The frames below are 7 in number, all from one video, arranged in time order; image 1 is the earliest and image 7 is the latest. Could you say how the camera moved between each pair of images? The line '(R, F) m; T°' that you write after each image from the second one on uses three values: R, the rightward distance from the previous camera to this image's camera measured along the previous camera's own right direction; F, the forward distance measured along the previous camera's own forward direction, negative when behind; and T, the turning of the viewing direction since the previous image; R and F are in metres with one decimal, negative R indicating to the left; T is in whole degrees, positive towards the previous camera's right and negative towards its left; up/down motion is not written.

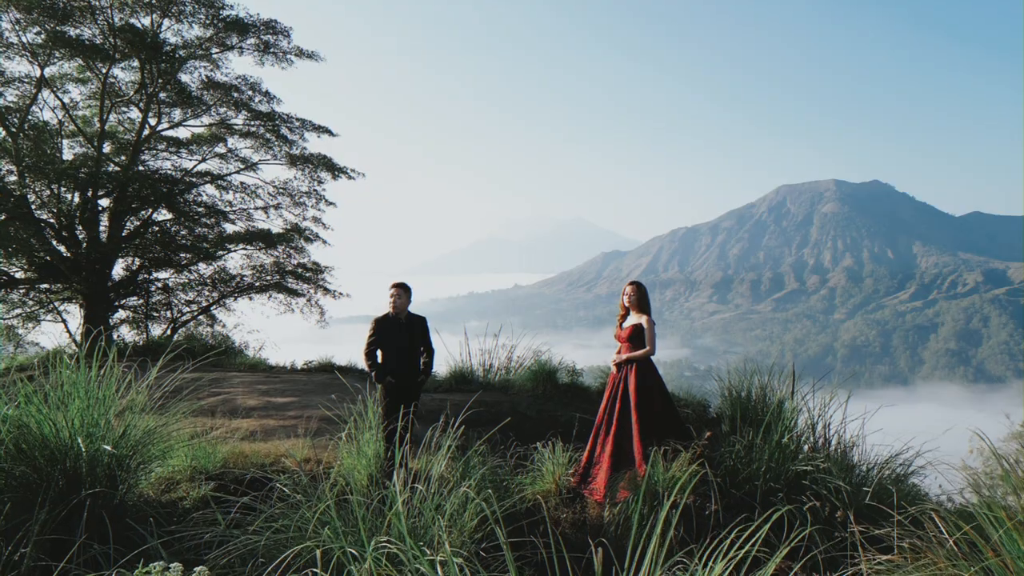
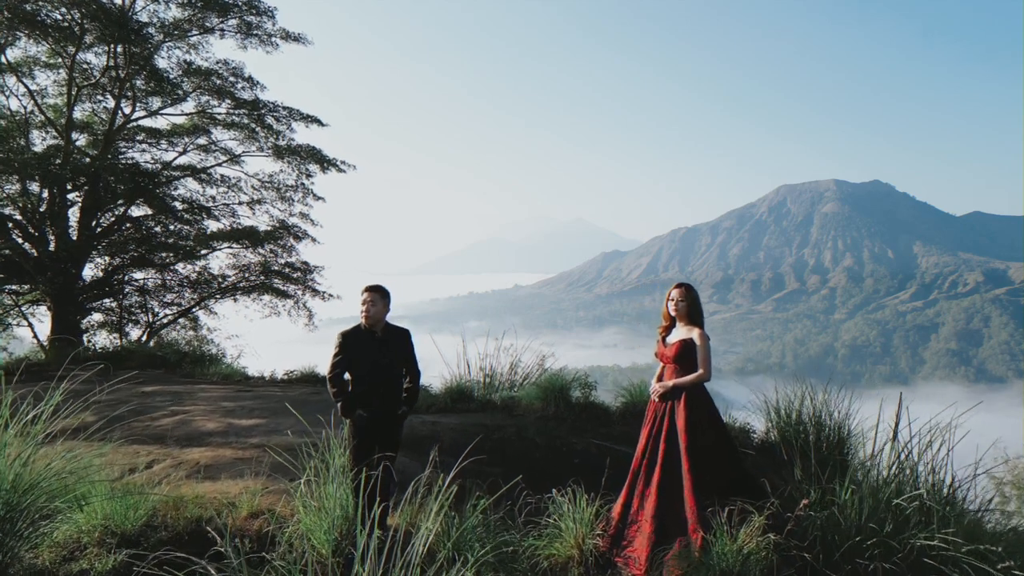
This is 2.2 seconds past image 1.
(-0.1, +1.3) m; 0°
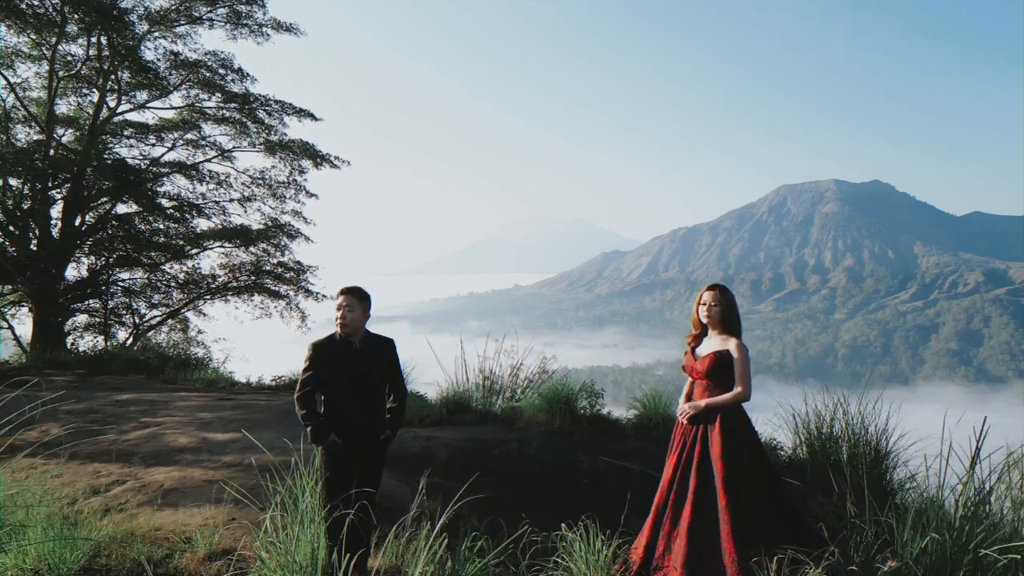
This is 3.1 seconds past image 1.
(0.0, +0.6) m; 0°
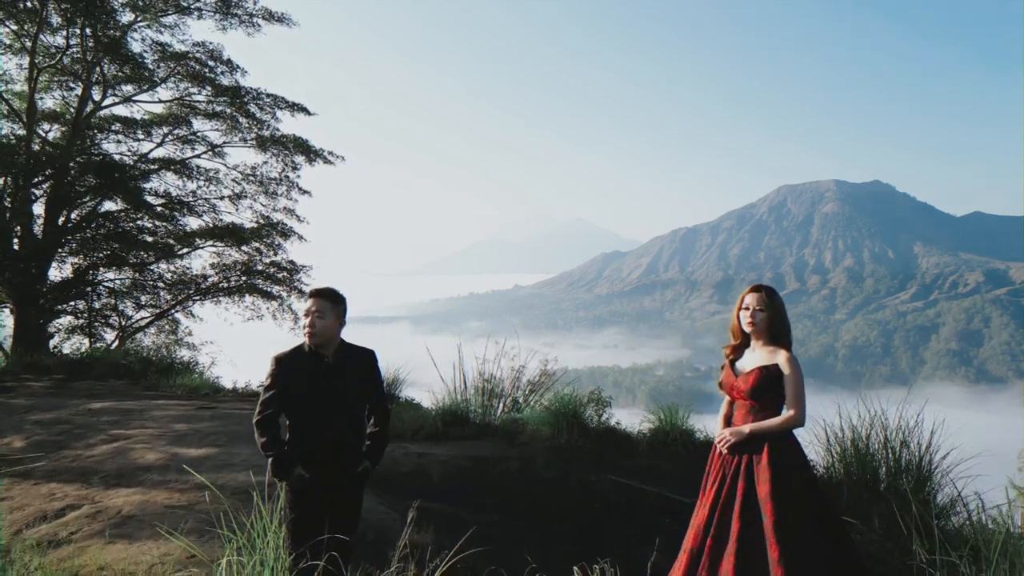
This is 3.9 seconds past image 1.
(0.0, +0.6) m; 0°
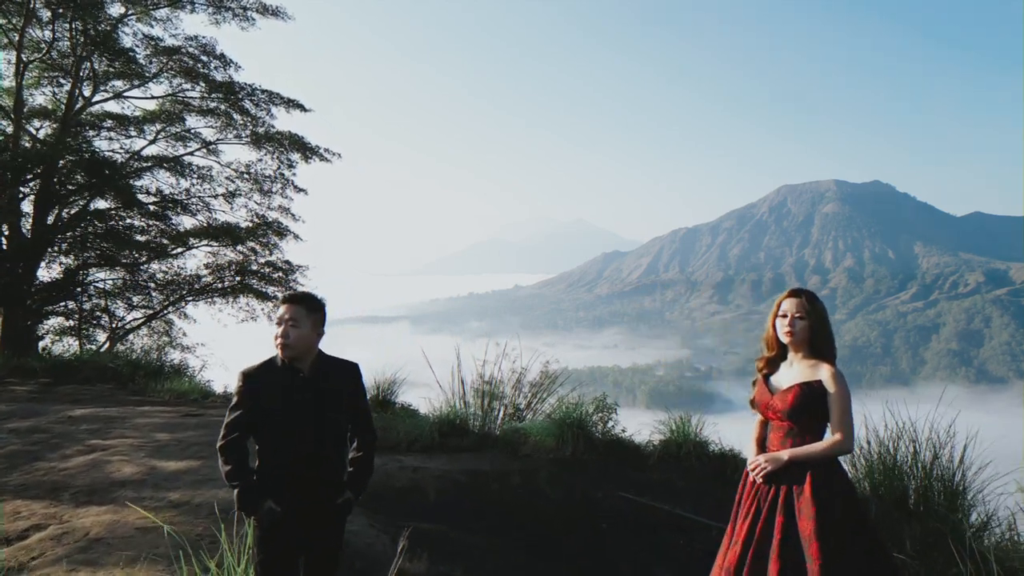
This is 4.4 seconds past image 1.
(0.0, +0.4) m; 0°
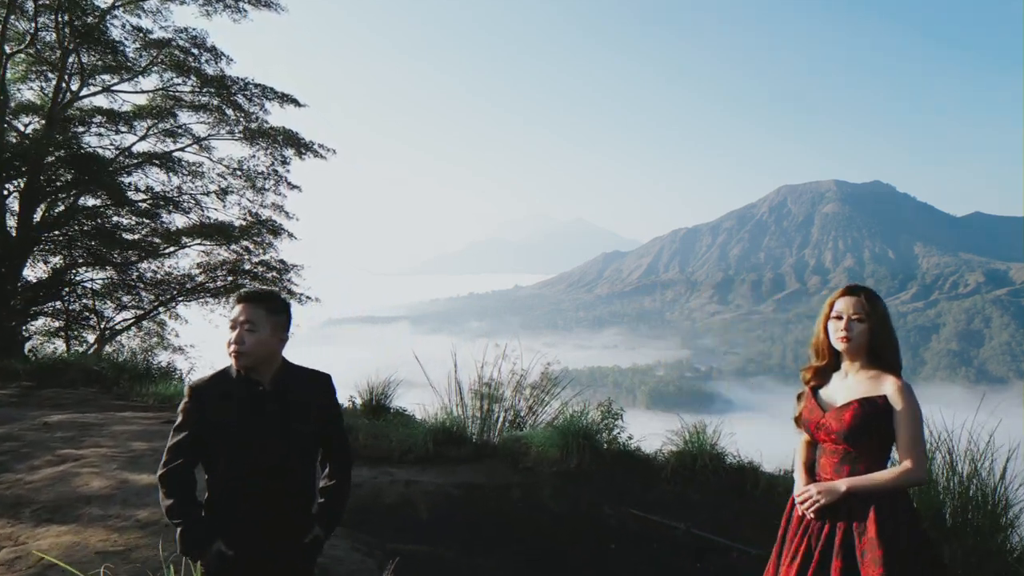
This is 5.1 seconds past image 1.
(0.0, +0.4) m; 0°
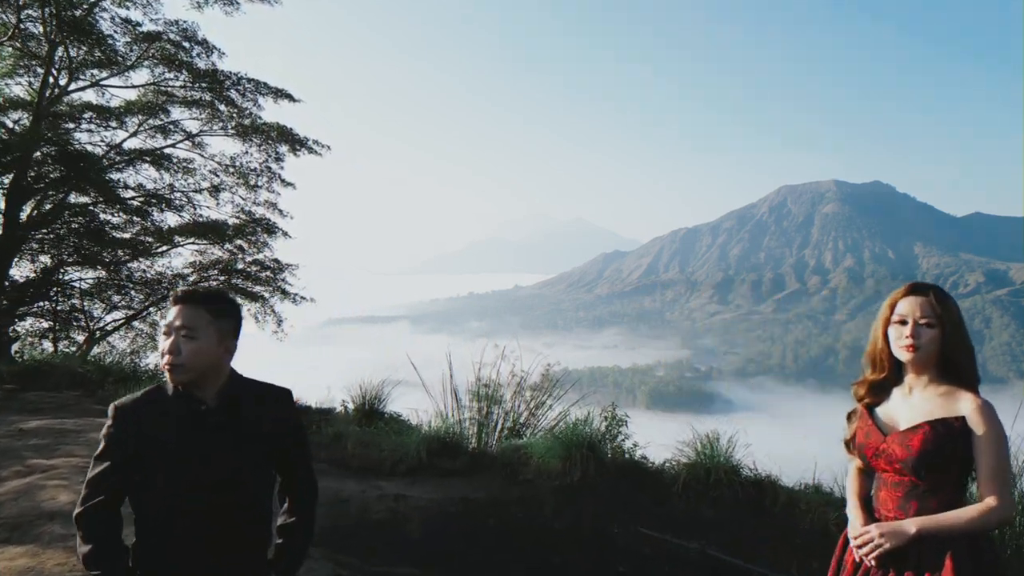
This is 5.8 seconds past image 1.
(0.0, +0.4) m; 0°
